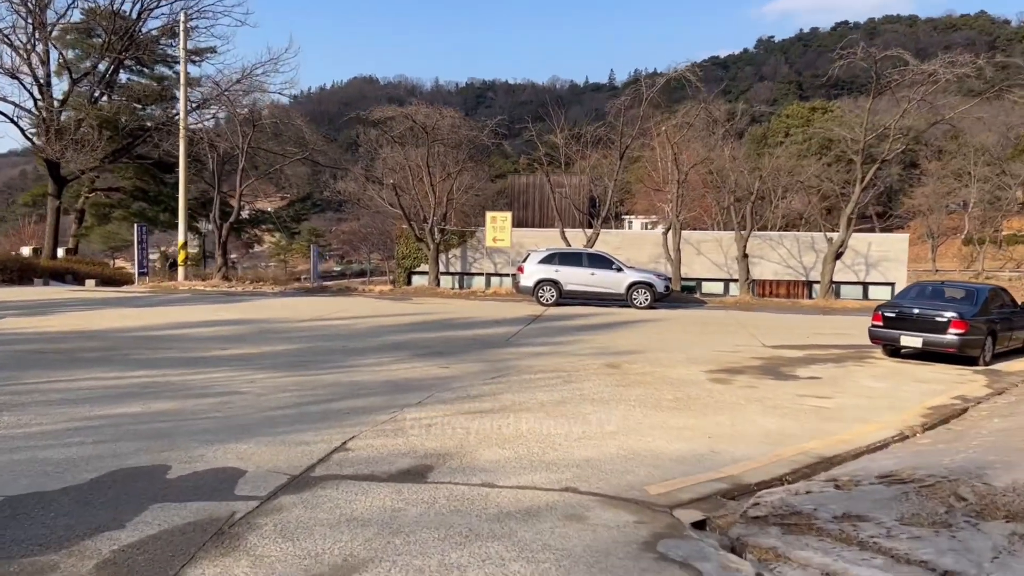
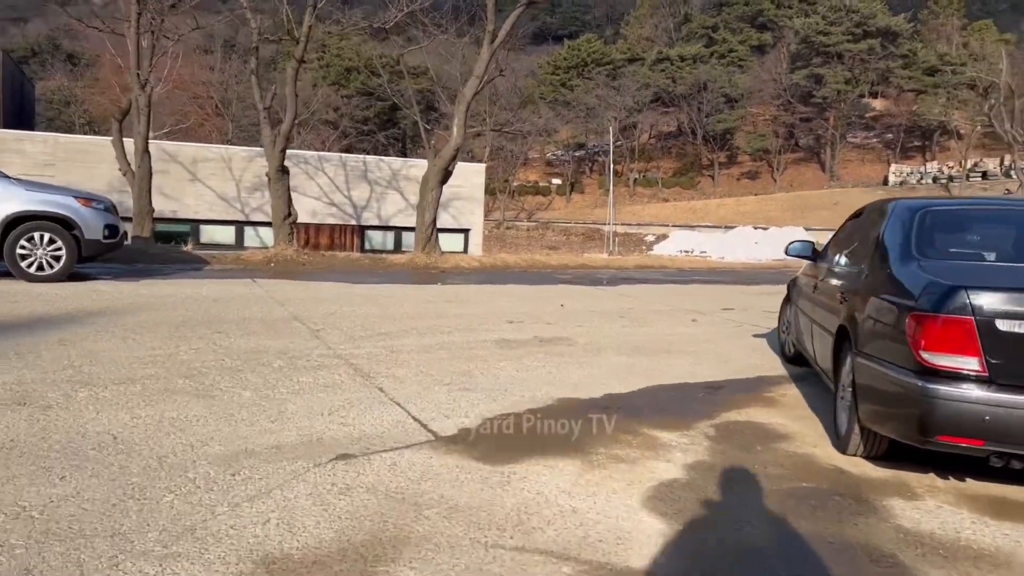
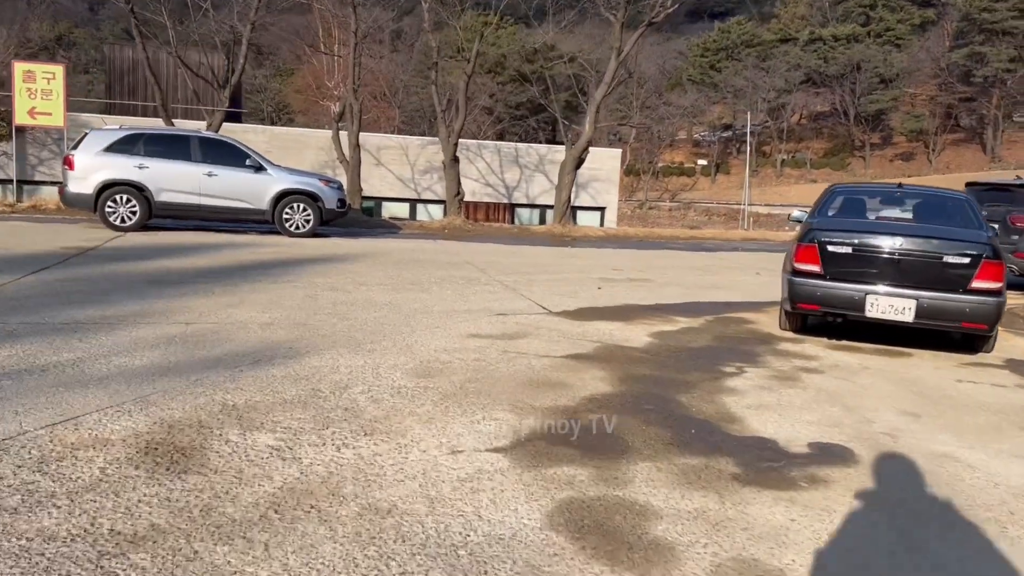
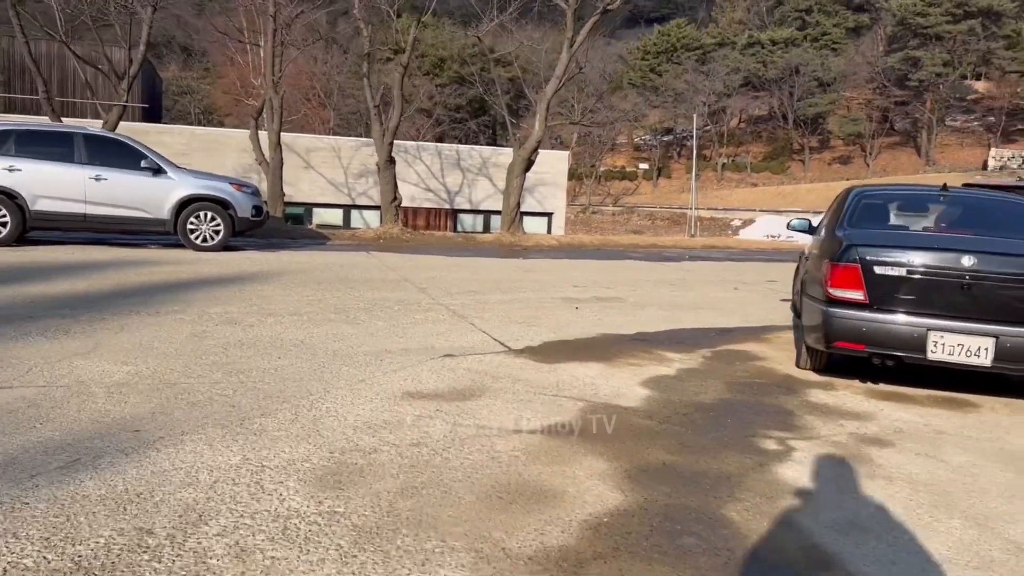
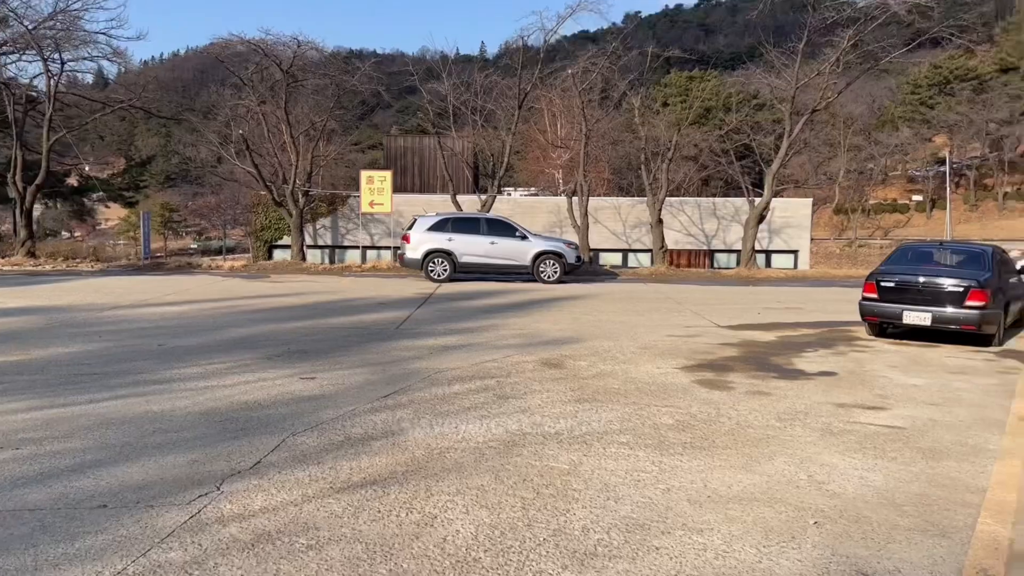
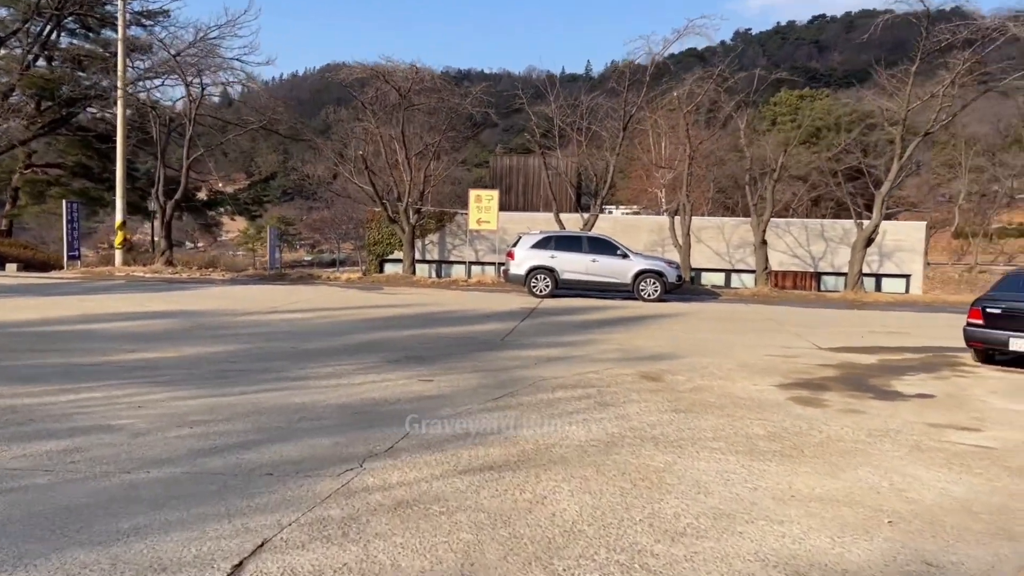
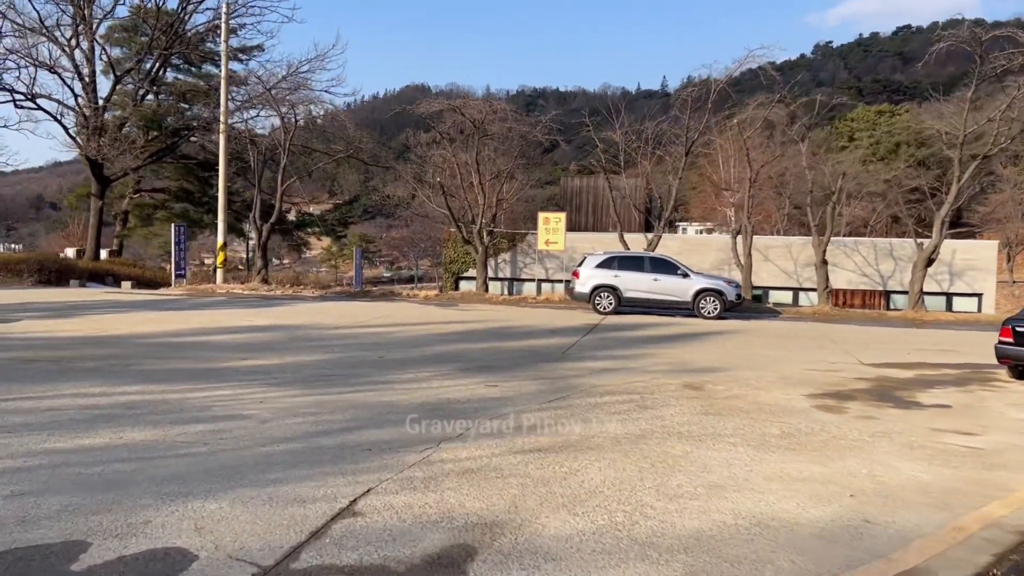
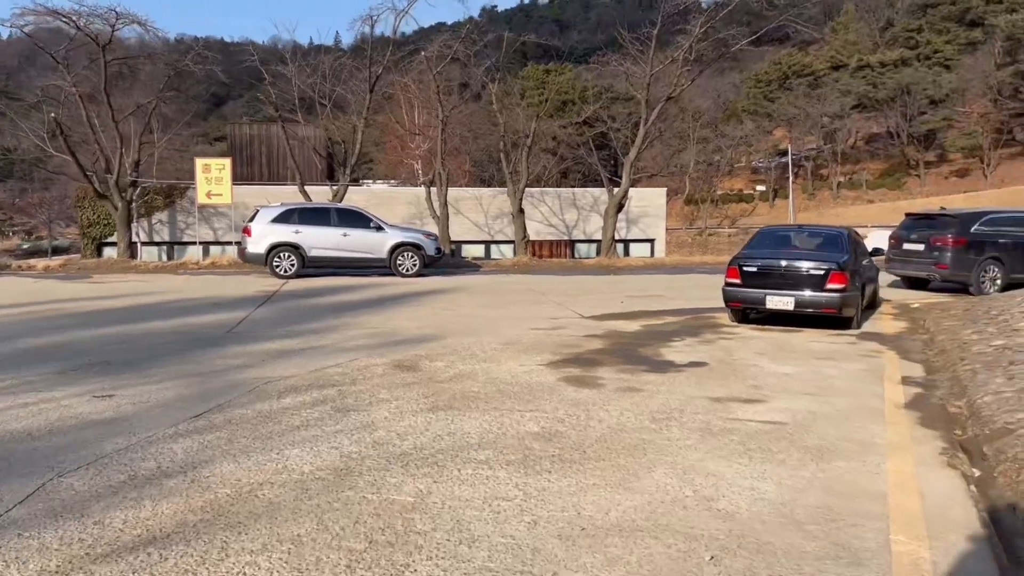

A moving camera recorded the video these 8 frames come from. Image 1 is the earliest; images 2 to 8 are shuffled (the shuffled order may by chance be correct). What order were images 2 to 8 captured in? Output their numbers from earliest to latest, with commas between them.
7, 6, 5, 8, 3, 4, 2
